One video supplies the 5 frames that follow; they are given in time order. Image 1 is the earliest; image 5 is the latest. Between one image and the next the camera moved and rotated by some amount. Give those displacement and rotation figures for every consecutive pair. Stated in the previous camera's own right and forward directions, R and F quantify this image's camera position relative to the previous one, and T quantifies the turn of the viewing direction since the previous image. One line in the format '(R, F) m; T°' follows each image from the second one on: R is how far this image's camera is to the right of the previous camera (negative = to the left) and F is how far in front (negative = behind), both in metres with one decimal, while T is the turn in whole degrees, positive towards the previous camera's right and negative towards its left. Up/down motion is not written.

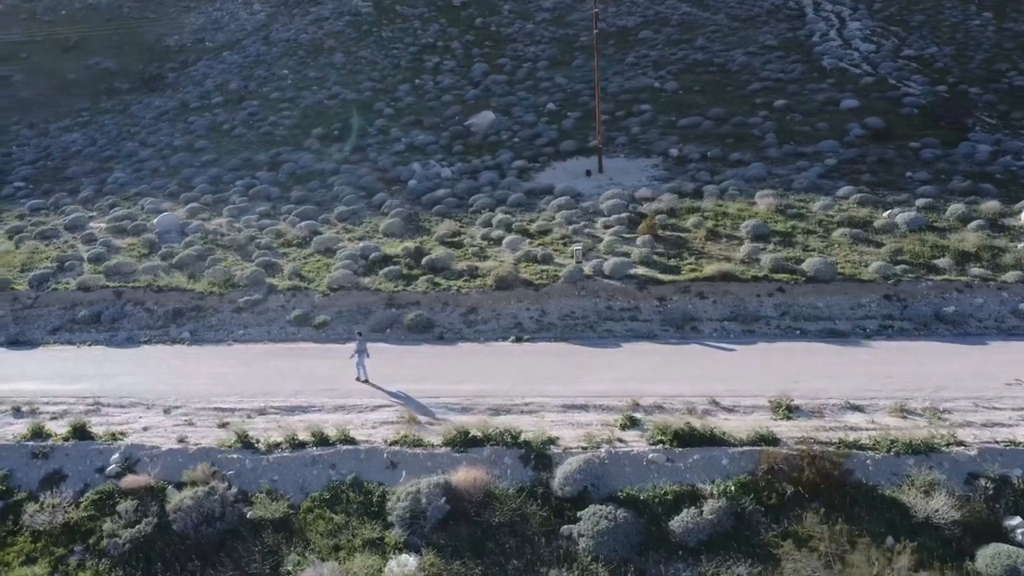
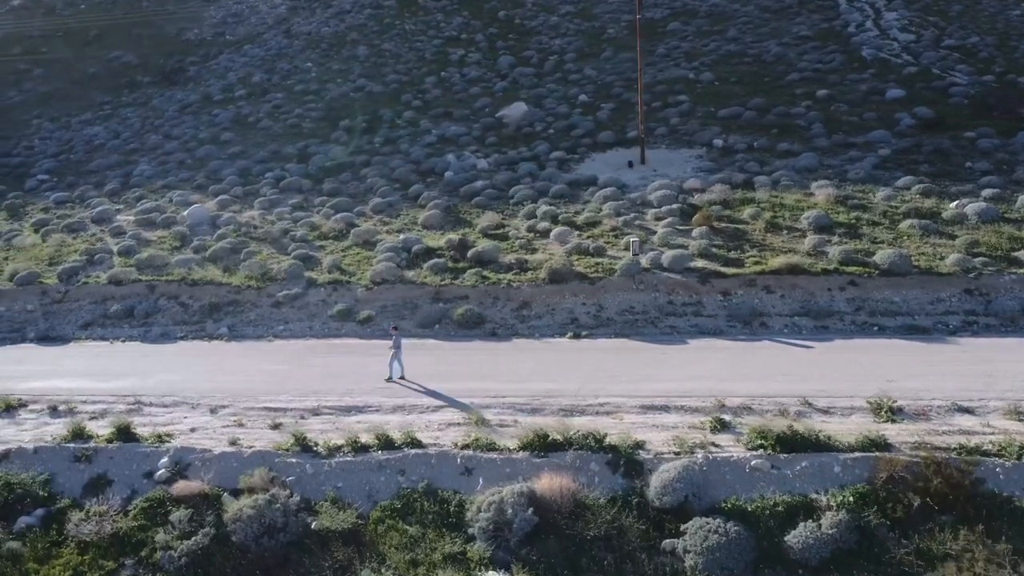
(-1.3, +1.3) m; -1°
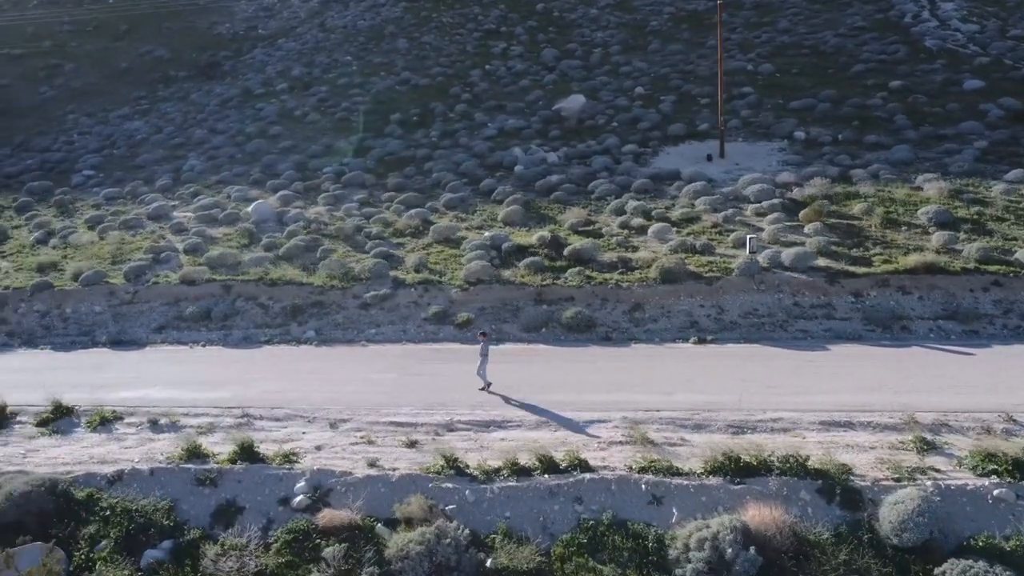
(-2.8, +1.7) m; -1°
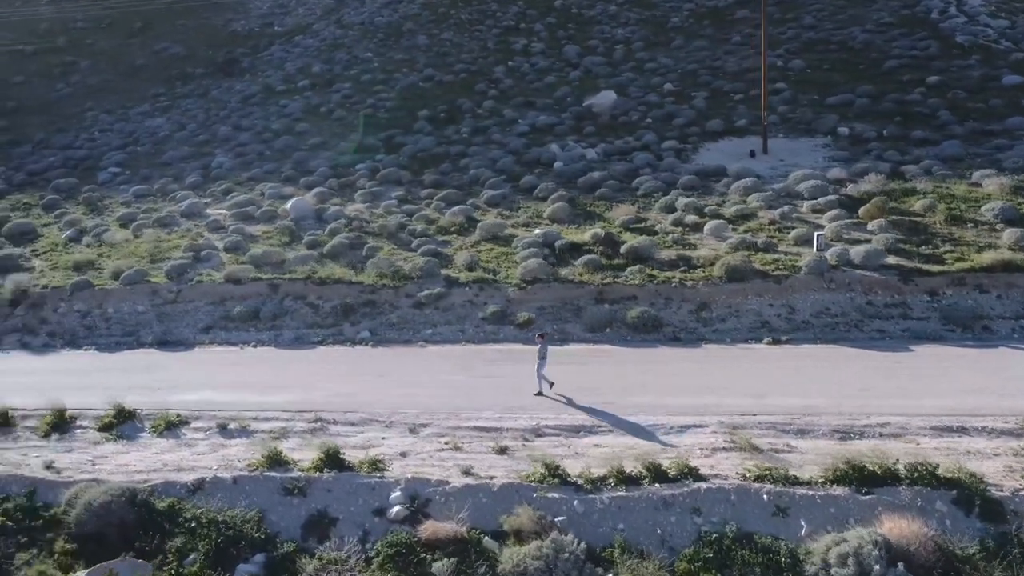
(-1.6, +0.7) m; 0°
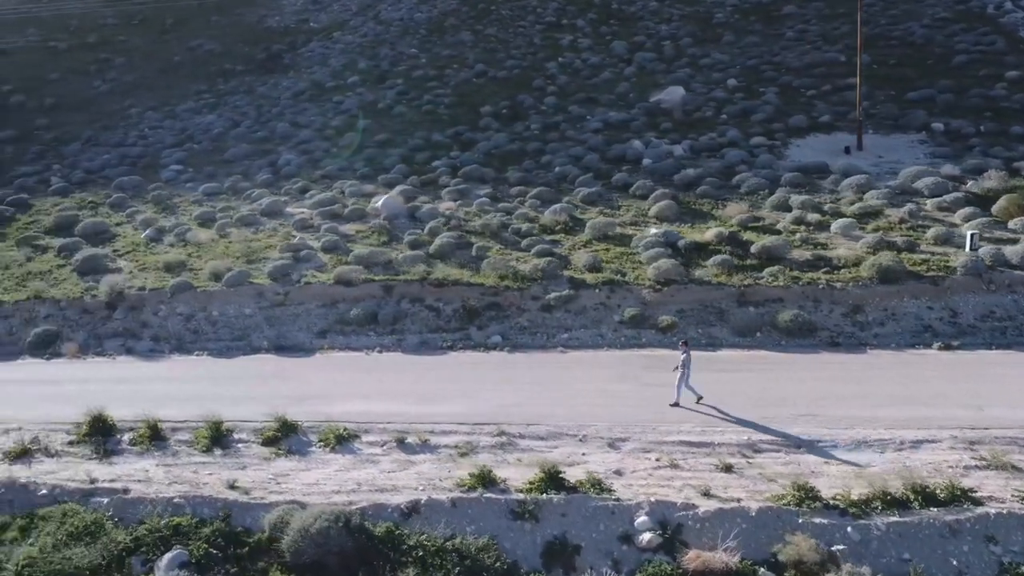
(-3.6, +1.1) m; 0°
